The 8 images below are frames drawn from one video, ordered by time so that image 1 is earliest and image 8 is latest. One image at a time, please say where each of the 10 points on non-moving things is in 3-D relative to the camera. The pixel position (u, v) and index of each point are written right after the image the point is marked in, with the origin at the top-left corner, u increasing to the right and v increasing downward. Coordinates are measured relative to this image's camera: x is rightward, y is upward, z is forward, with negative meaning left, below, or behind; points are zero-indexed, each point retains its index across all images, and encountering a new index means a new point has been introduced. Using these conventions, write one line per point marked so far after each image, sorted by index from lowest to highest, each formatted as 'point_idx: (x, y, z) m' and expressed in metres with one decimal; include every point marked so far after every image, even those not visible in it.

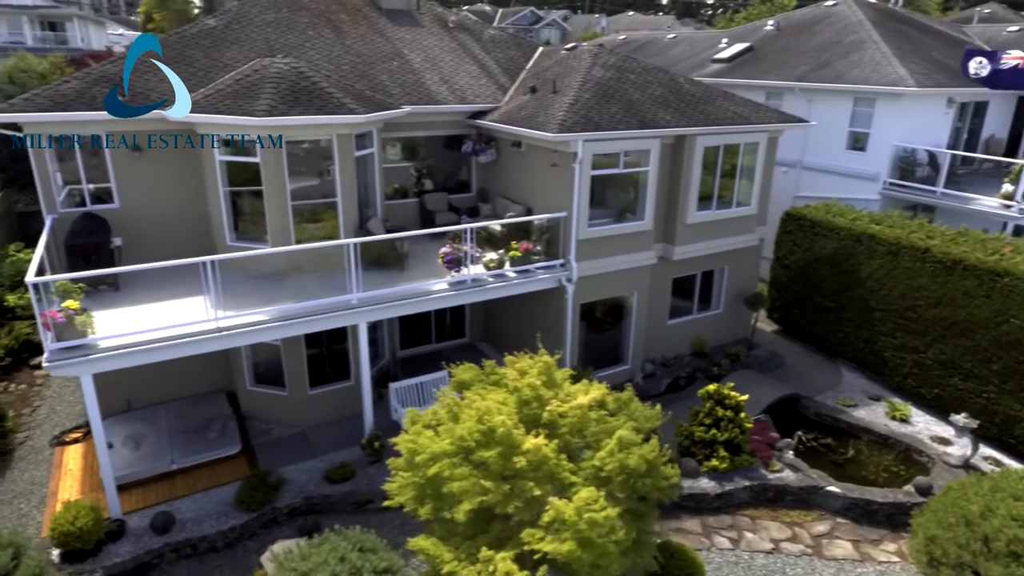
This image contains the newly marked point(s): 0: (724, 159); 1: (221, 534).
0: (+5.1, +3.1, +14.9) m
1: (-4.9, -4.2, +10.5) m
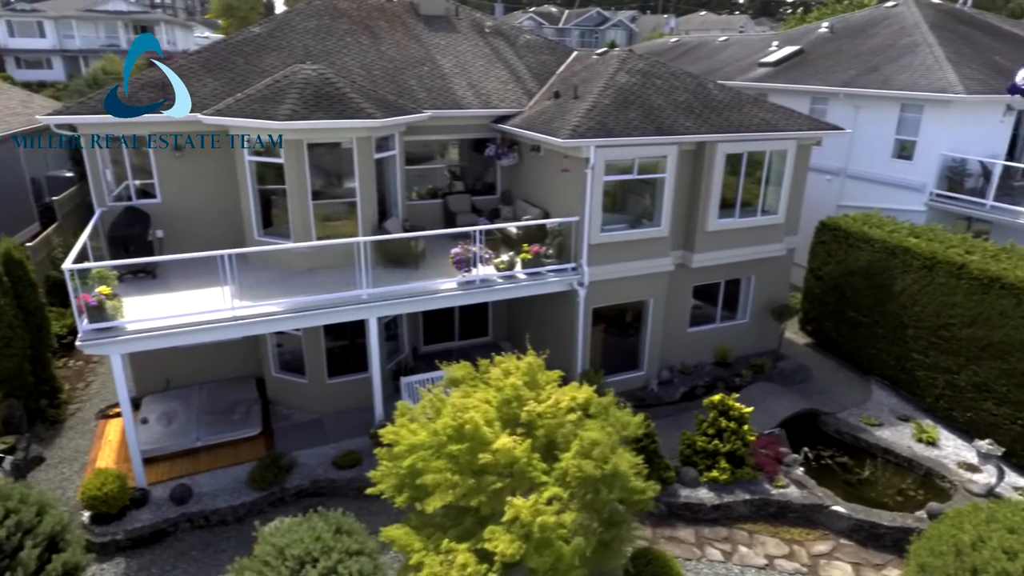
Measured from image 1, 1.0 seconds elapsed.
0: (+5.5, +2.9, +14.6) m
1: (-5.1, -4.0, +11.3) m
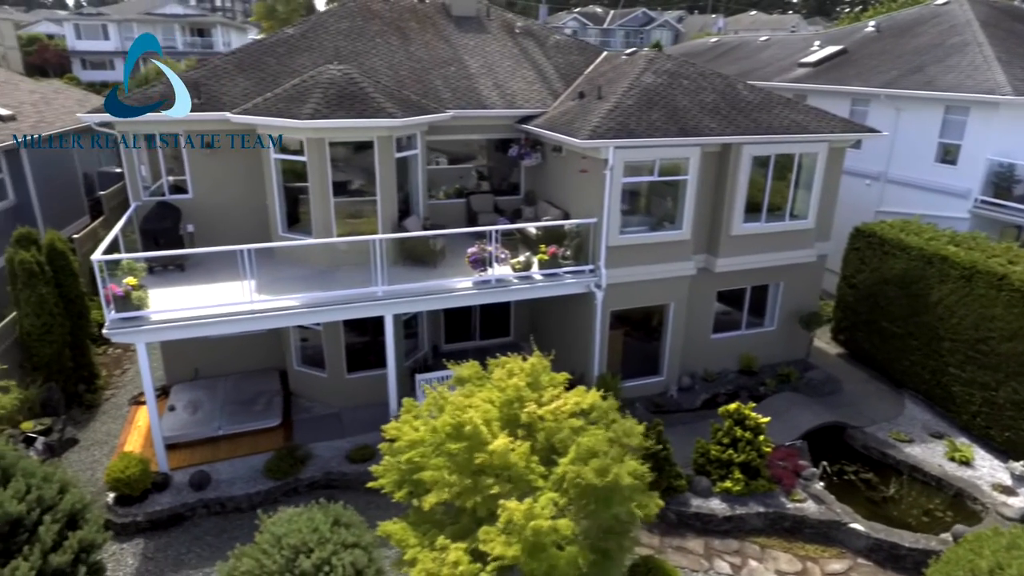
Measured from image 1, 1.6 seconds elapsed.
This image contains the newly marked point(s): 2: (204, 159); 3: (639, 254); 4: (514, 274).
0: (+6.0, +2.7, +14.2) m
1: (-5.0, -3.9, +11.6) m
2: (-6.8, +2.9, +13.6) m
3: (+2.8, +0.8, +13.7) m
4: (0.0, +0.3, +13.1) m
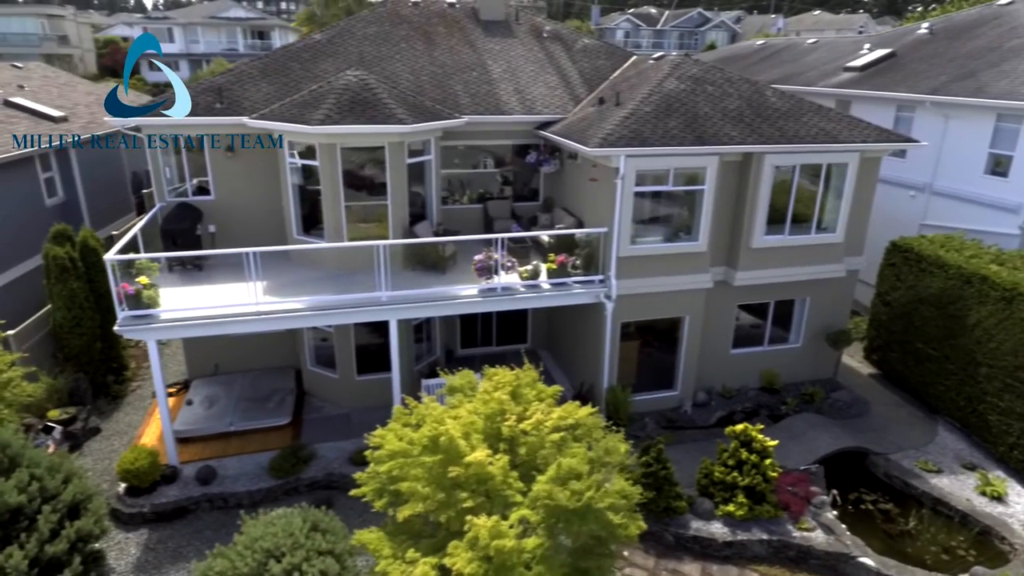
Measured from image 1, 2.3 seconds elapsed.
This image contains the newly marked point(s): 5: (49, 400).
0: (+6.3, +2.4, +13.6) m
1: (-5.1, -3.9, +11.9) m
2: (-6.5, +2.9, +14.0) m
3: (+3.0, +0.5, +13.3) m
4: (+0.2, +0.1, +13.0) m
5: (-10.2, -2.5, +13.7) m
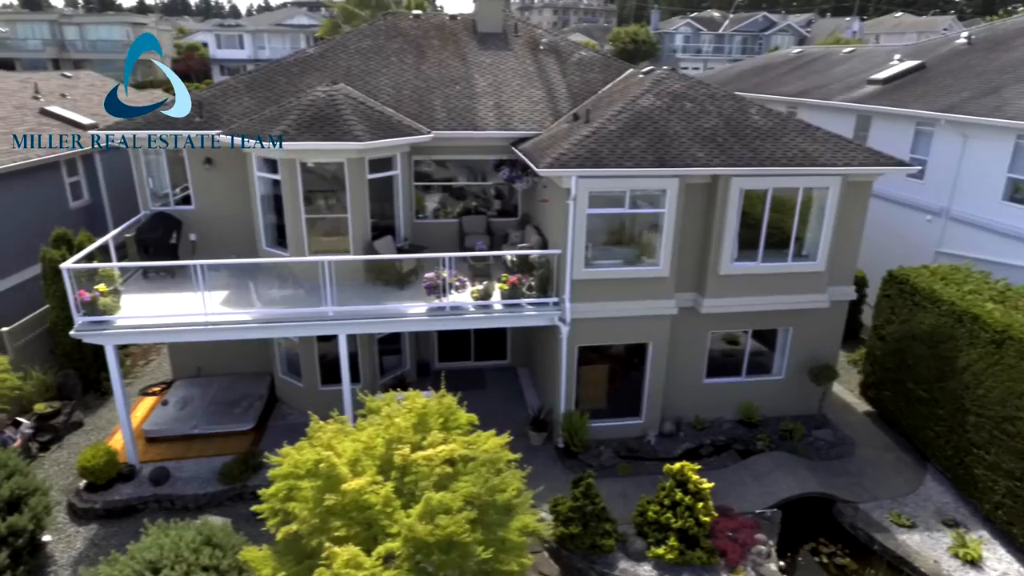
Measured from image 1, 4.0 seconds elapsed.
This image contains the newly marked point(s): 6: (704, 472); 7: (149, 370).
0: (+5.4, +1.7, +12.8) m
1: (-6.3, -4.1, +12.3) m
2: (-7.2, +2.7, +14.6) m
3: (+2.0, 0.0, +12.9) m
4: (-0.8, -0.3, +12.8) m
5: (-11.2, -2.5, +14.7) m
6: (+4.1, -3.9, +13.1) m
7: (-10.0, -2.3, +17.1) m
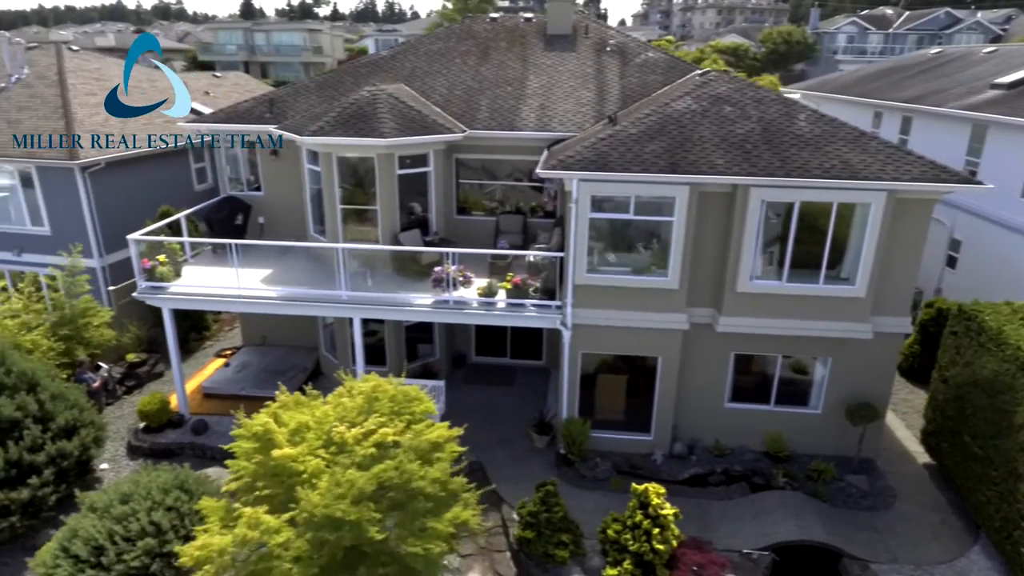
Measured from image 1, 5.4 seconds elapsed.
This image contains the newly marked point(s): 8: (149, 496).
0: (+5.5, +1.3, +11.6) m
1: (-6.5, -3.6, +13.8) m
2: (-6.3, +3.3, +16.2) m
3: (+2.1, -0.2, +12.5) m
4: (-0.7, -0.2, +13.1) m
5: (-10.5, -1.6, +17.2) m
6: (+3.8, -4.2, +12.2) m
7: (-8.8, -1.5, +19.3) m
8: (-5.5, -3.2, +9.4) m
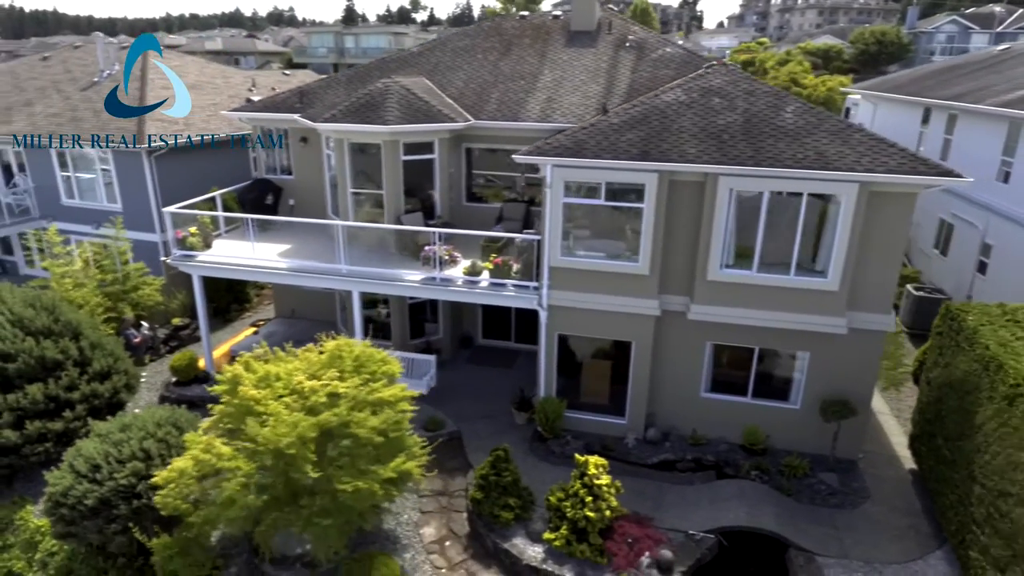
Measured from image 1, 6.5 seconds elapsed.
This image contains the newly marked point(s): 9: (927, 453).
0: (+4.9, +1.5, +11.6) m
1: (-6.9, -2.9, +15.3) m
2: (-6.0, +4.0, +17.7) m
3: (+1.6, +0.2, +12.9) m
4: (-1.1, +0.2, +13.9) m
5: (-10.3, -0.7, +19.2) m
6: (+3.1, -3.9, +12.4) m
7: (-8.4, -0.7, +21.1) m
8: (-6.5, -2.4, +10.9) m
9: (+8.0, -3.1, +11.8) m
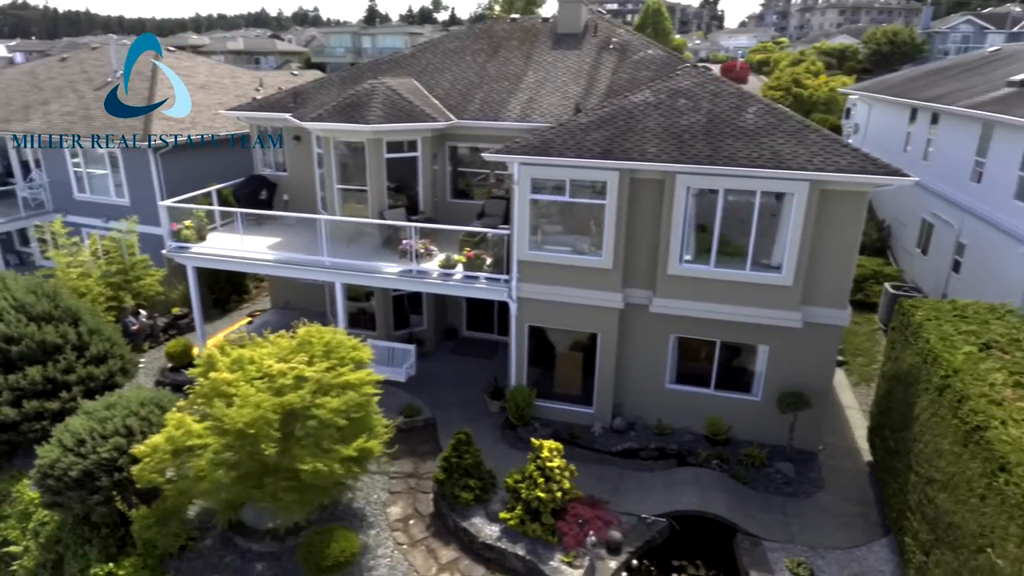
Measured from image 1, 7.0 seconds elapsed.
0: (+4.3, +1.6, +12.0) m
1: (-7.5, -2.6, +16.1) m
2: (-6.5, +4.2, +18.4) m
3: (+1.0, +0.3, +13.5) m
4: (-1.7, +0.4, +14.5) m
5: (-10.8, -0.4, +20.1) m
6: (+2.4, -3.8, +12.9) m
7: (-8.8, -0.4, +21.9) m
8: (-7.2, -2.2, +11.6) m
9: (+7.3, -3.1, +12.1) m
